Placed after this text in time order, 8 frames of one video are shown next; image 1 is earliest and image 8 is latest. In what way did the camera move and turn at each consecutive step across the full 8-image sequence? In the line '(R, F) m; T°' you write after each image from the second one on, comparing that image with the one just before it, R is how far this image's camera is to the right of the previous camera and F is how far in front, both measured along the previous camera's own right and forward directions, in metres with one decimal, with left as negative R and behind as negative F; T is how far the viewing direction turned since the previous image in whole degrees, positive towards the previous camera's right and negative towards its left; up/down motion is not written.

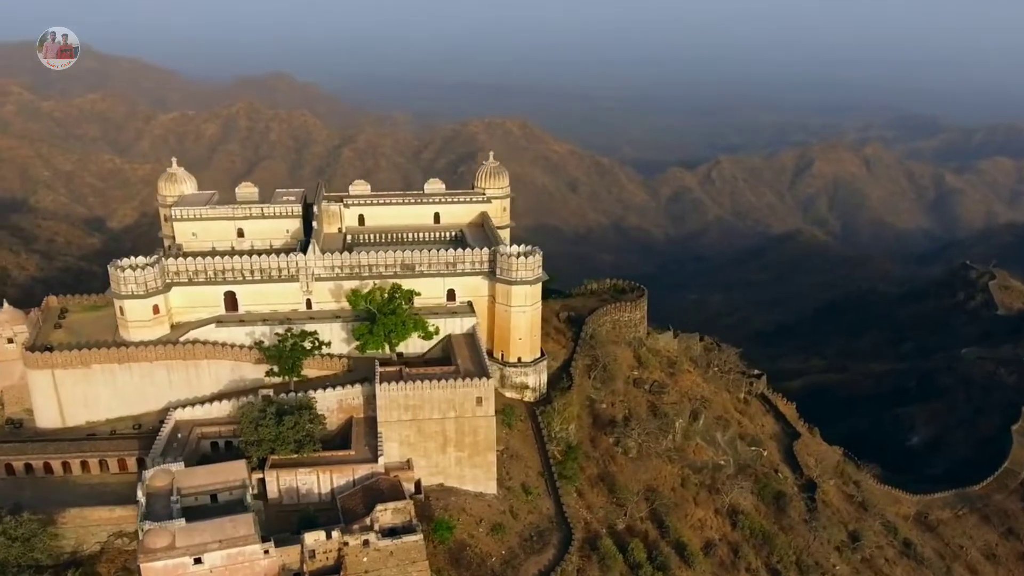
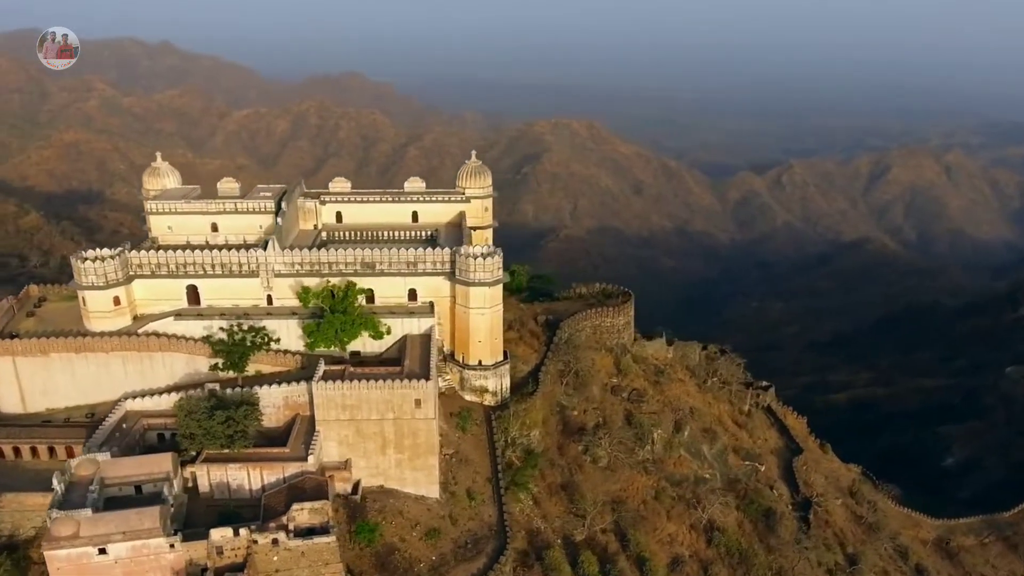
(+3.2, +0.6) m; -5°
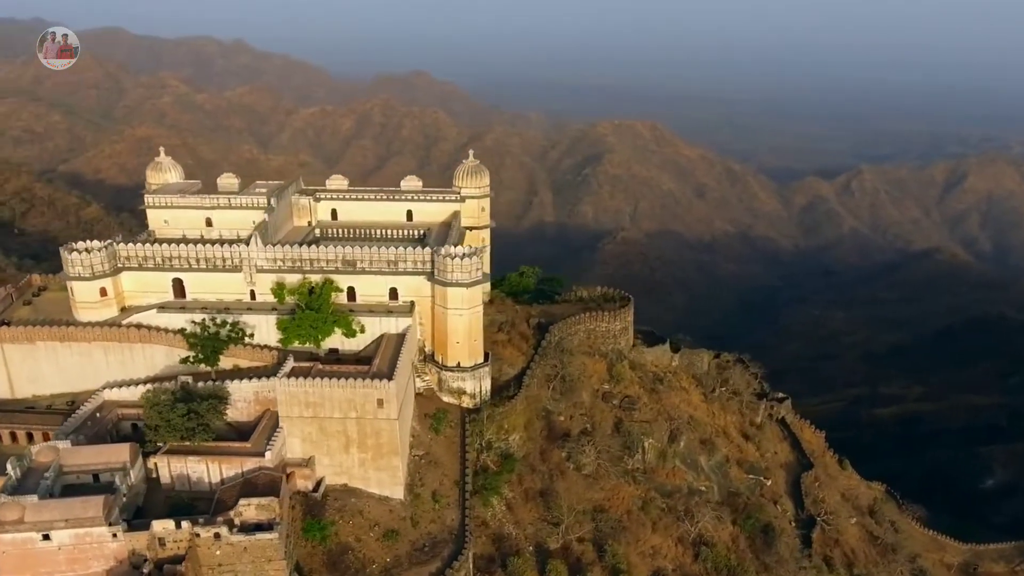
(+2.4, +0.4) m; -4°
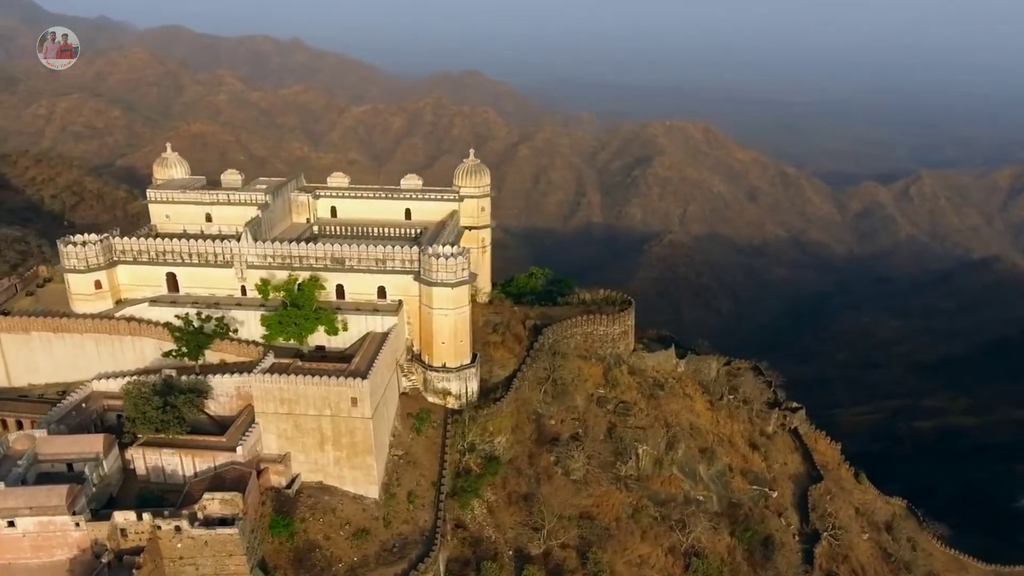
(+1.9, +0.3) m; -3°
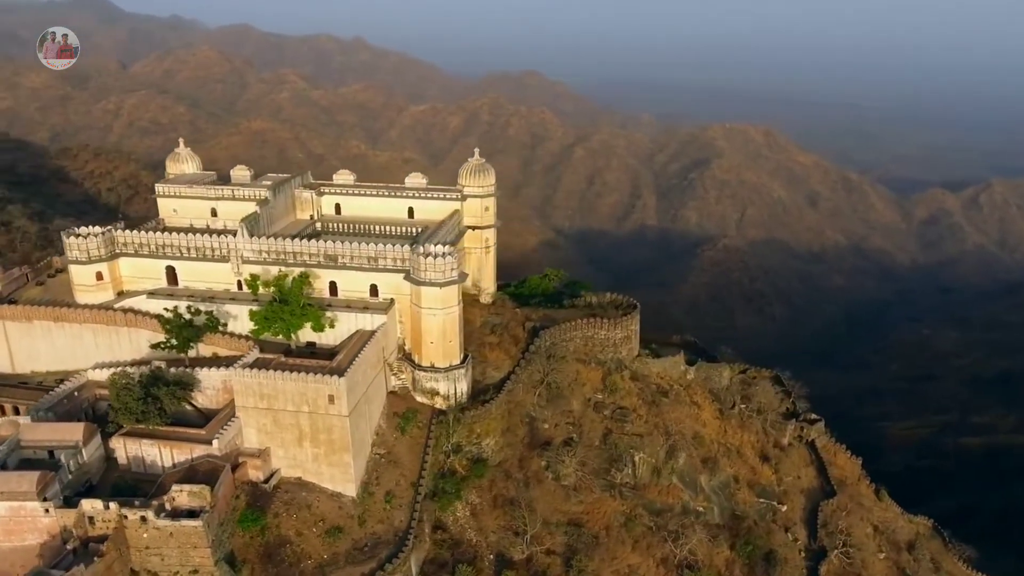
(+1.9, +0.3) m; -4°
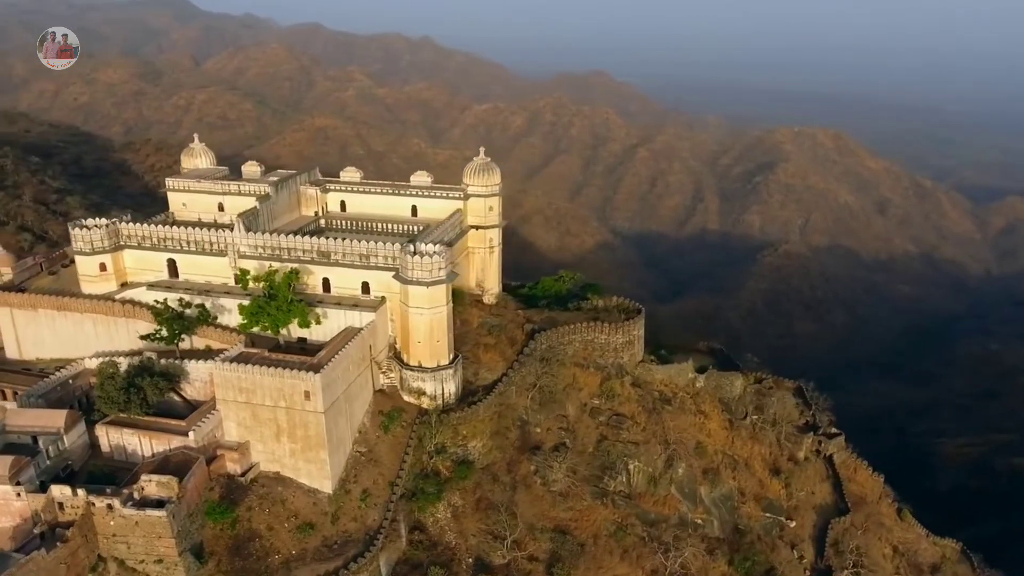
(+2.1, +0.4) m; -4°
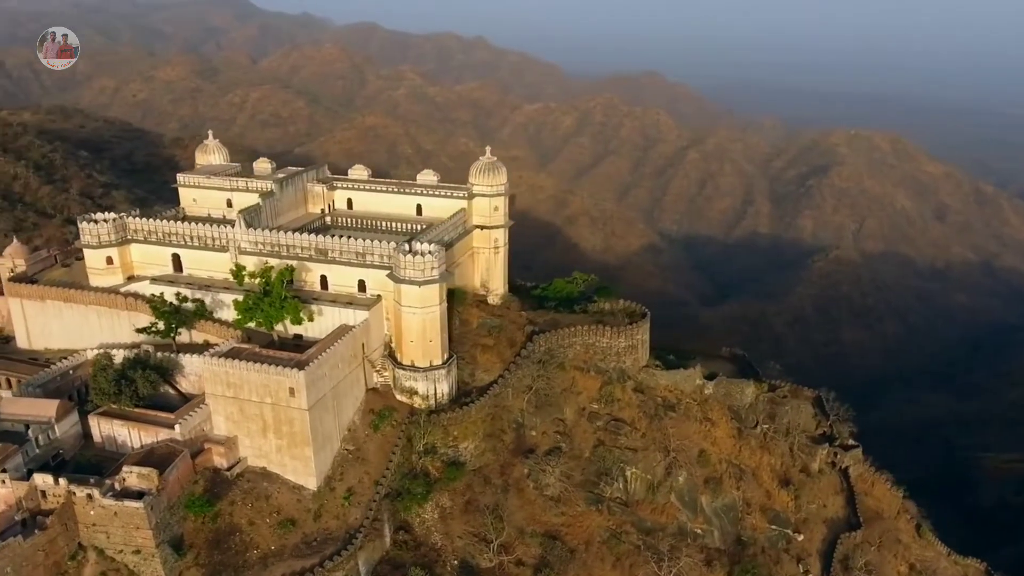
(+1.6, +0.3) m; -3°
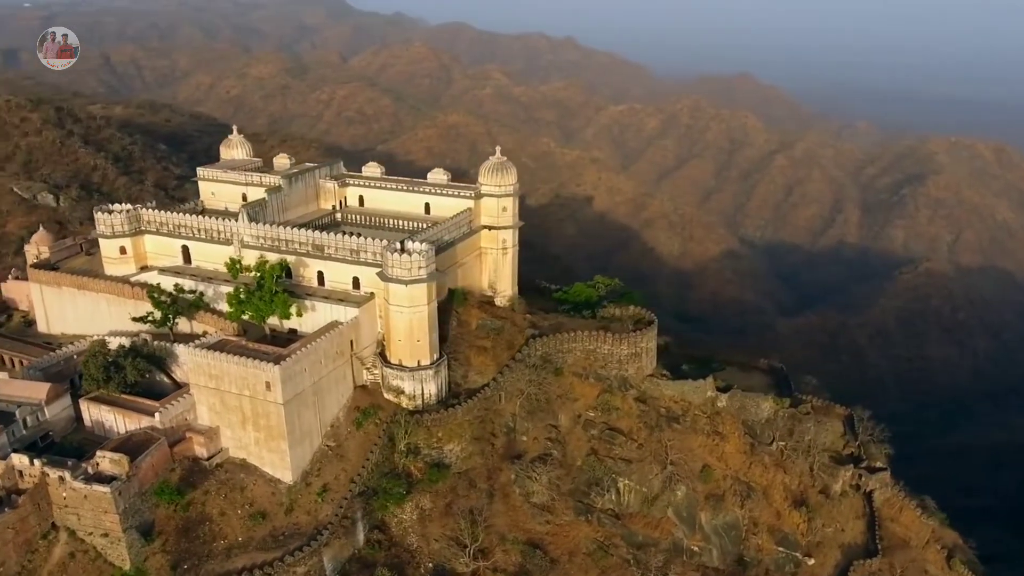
(+2.7, +0.5) m; -6°
